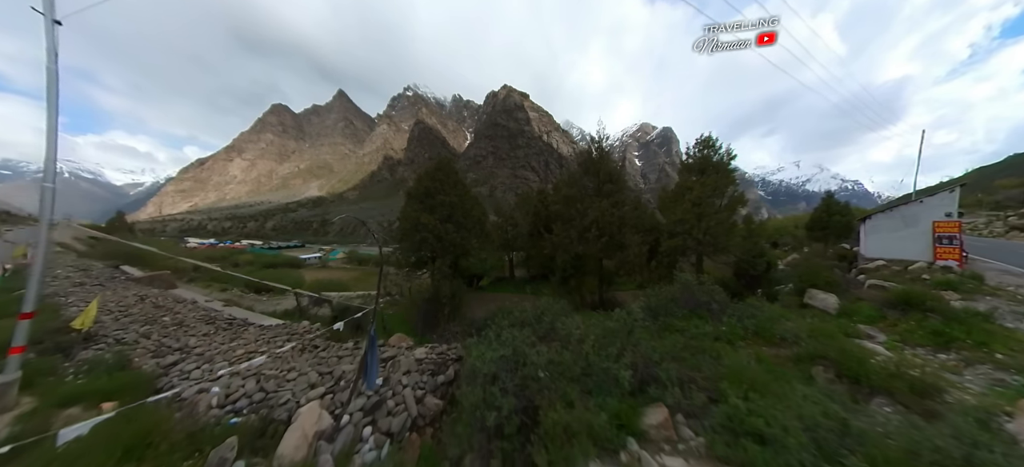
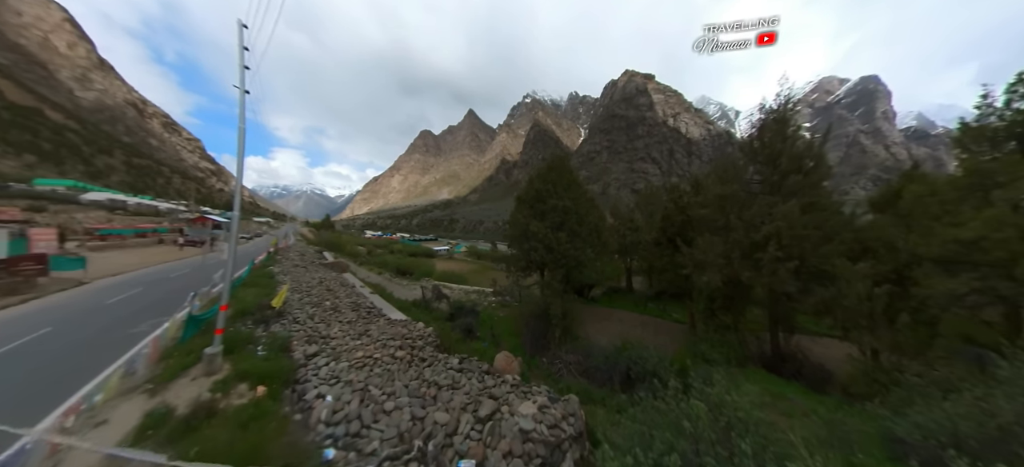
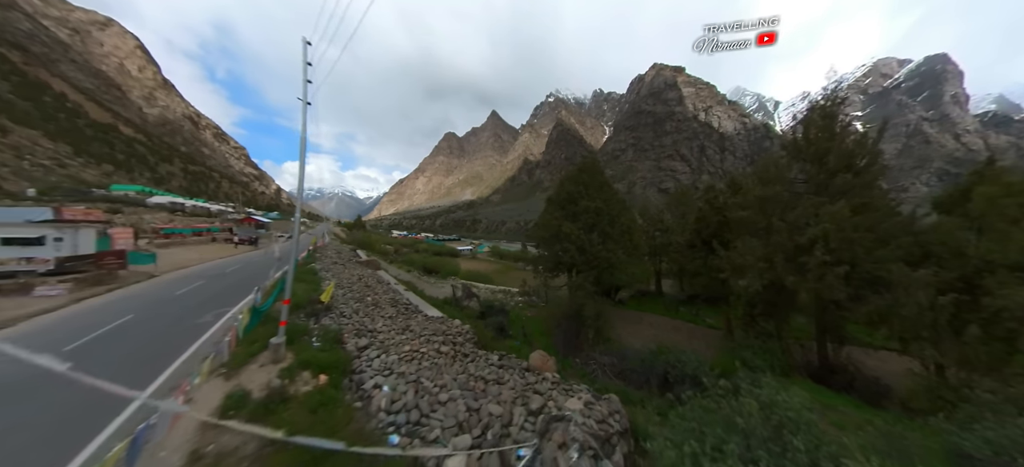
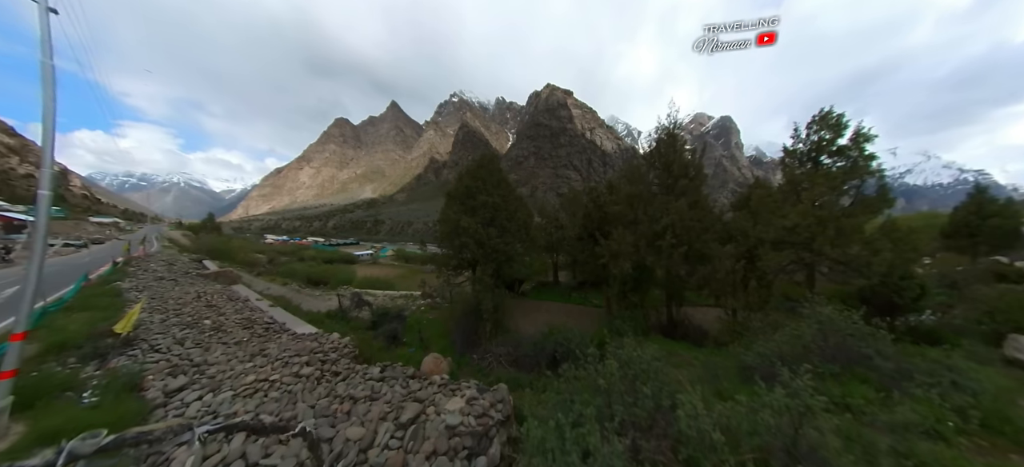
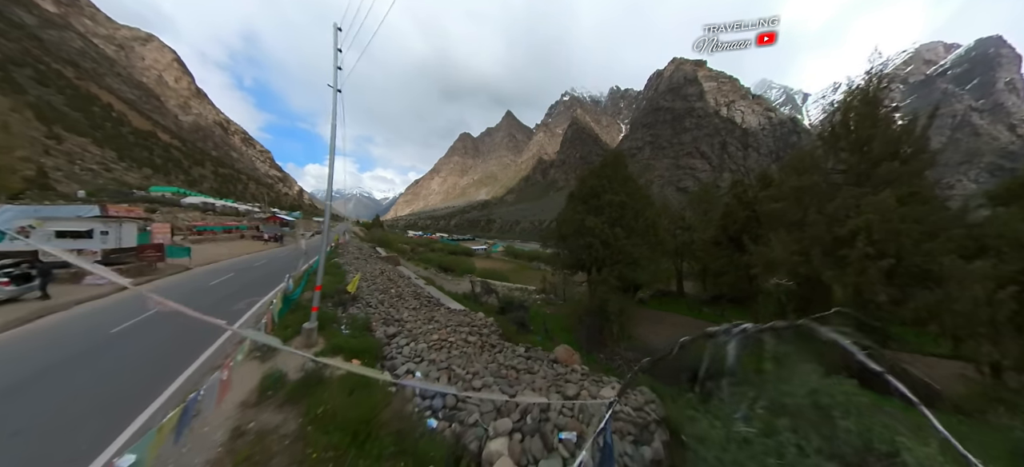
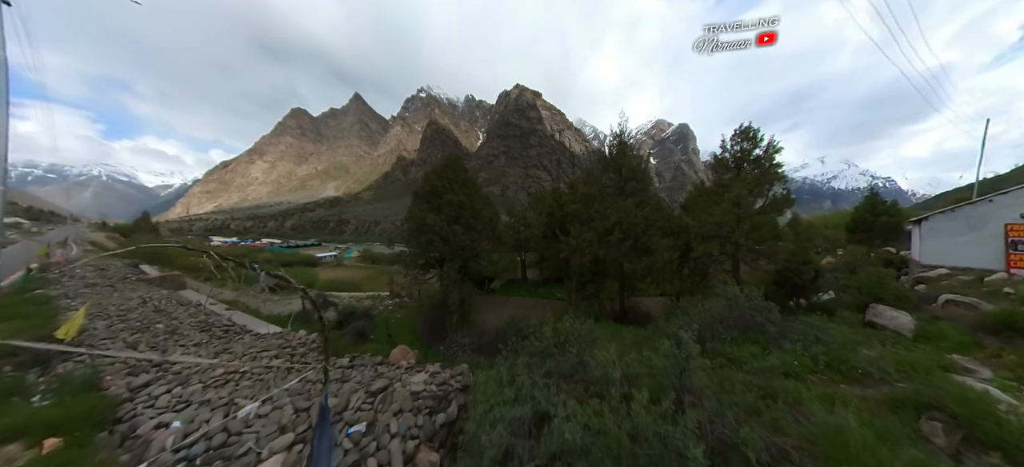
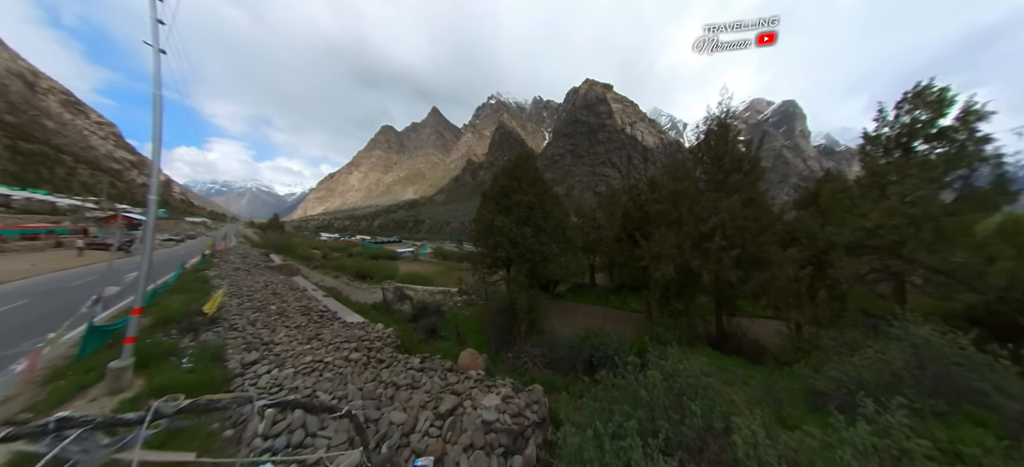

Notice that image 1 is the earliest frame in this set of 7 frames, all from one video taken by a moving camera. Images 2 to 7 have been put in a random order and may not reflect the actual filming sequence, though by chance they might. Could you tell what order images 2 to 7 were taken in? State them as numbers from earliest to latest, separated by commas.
6, 4, 7, 2, 3, 5
